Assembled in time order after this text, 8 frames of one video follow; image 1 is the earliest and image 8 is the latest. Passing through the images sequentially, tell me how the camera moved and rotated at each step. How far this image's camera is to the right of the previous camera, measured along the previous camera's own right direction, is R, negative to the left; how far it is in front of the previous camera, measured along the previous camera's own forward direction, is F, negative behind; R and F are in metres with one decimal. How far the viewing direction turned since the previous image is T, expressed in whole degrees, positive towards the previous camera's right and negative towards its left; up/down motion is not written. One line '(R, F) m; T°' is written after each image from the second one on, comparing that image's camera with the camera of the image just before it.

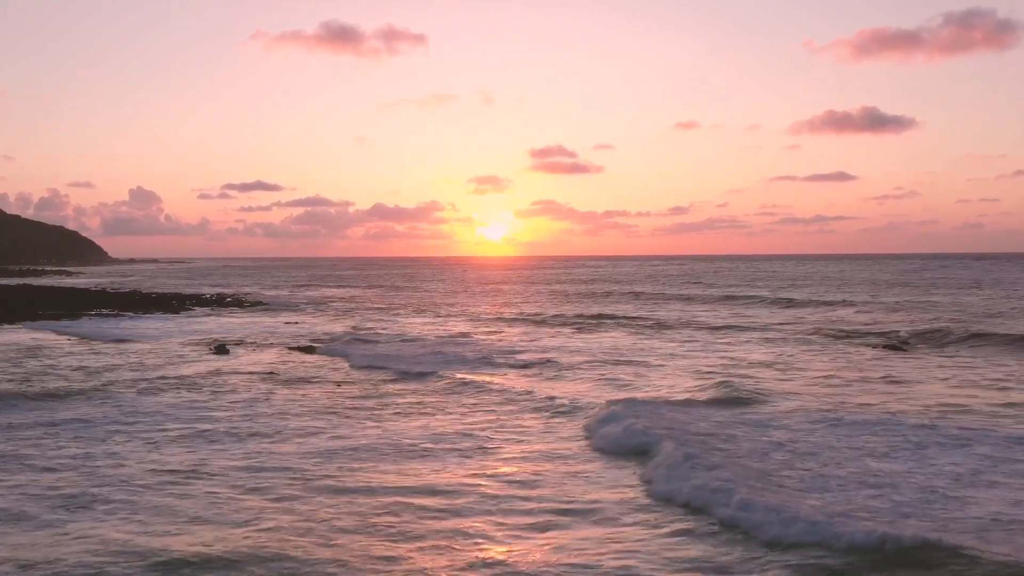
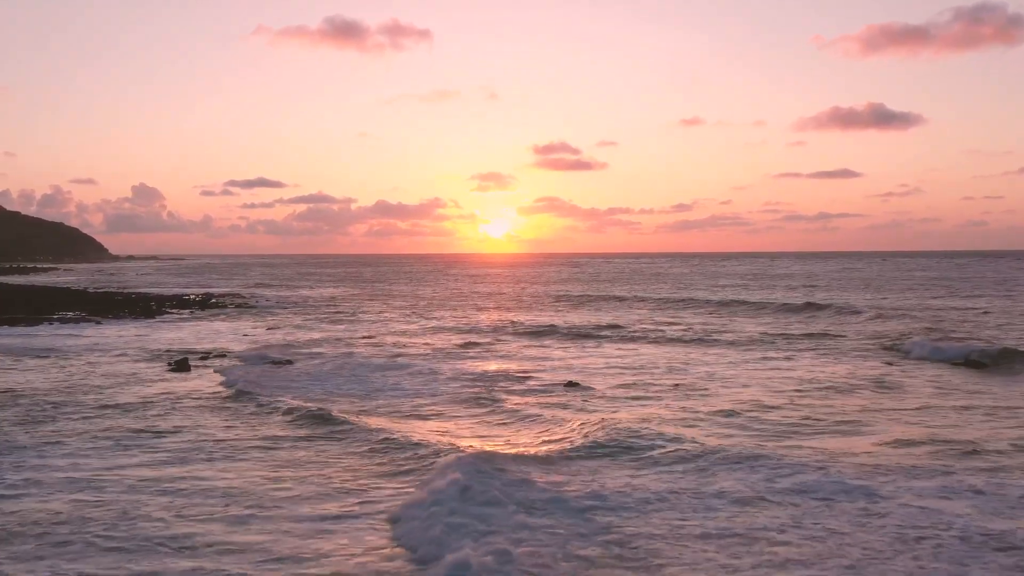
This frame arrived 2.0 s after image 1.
(-0.1, +3.9) m; 0°
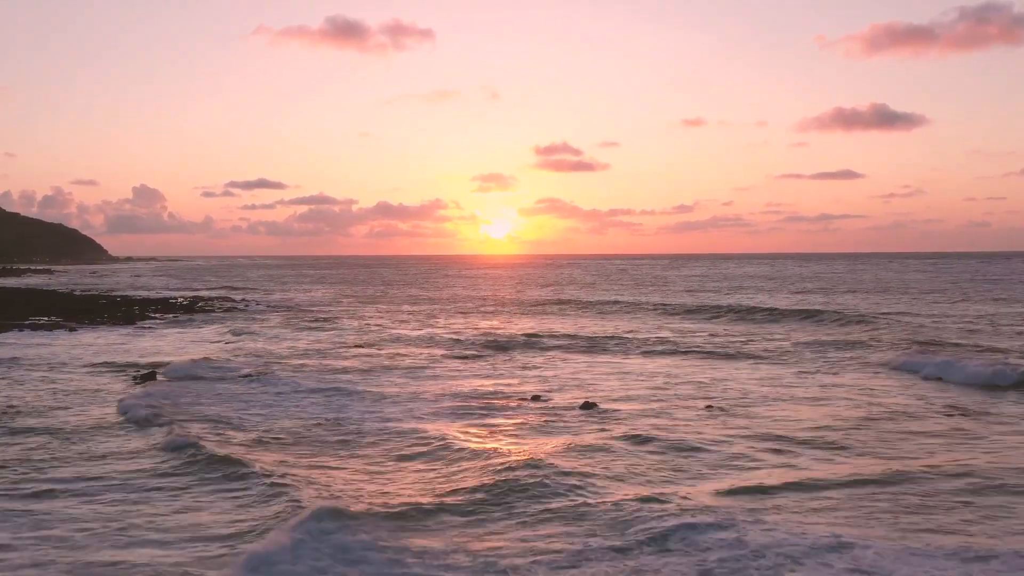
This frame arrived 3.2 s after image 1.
(-0.2, +2.7) m; 0°
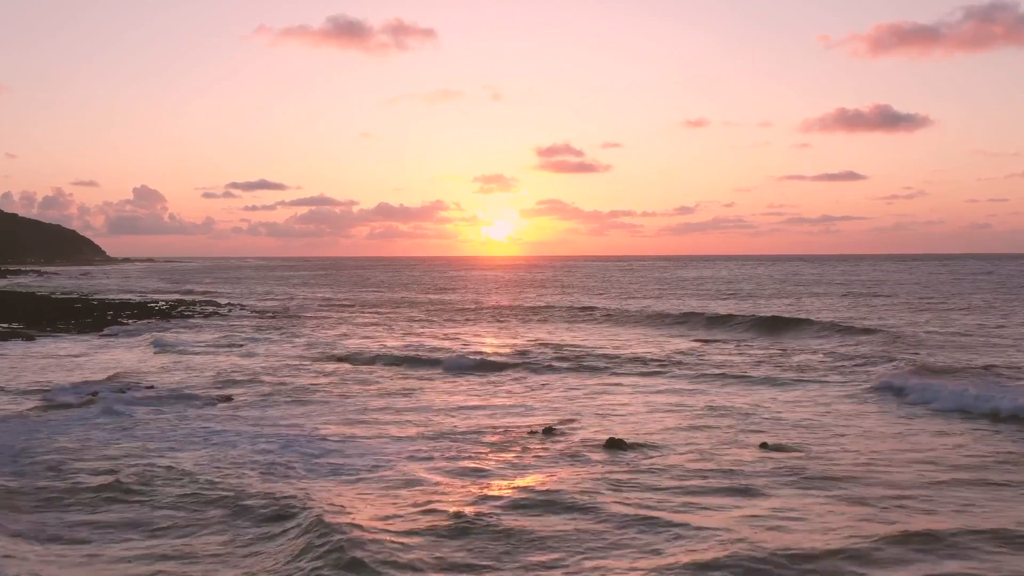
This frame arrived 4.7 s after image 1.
(-0.1, +3.5) m; 0°
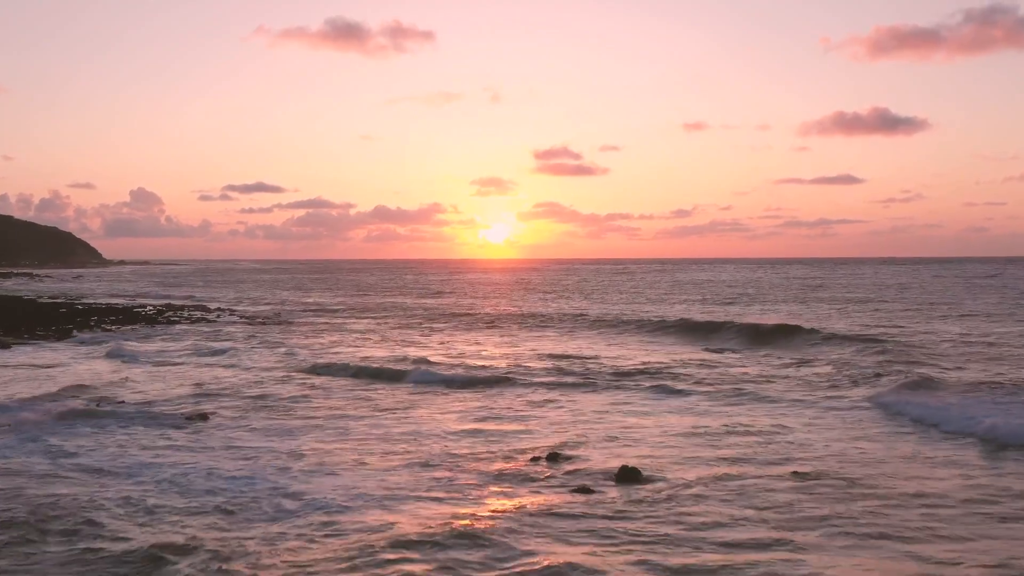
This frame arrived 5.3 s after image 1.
(-0.1, +1.6) m; 0°
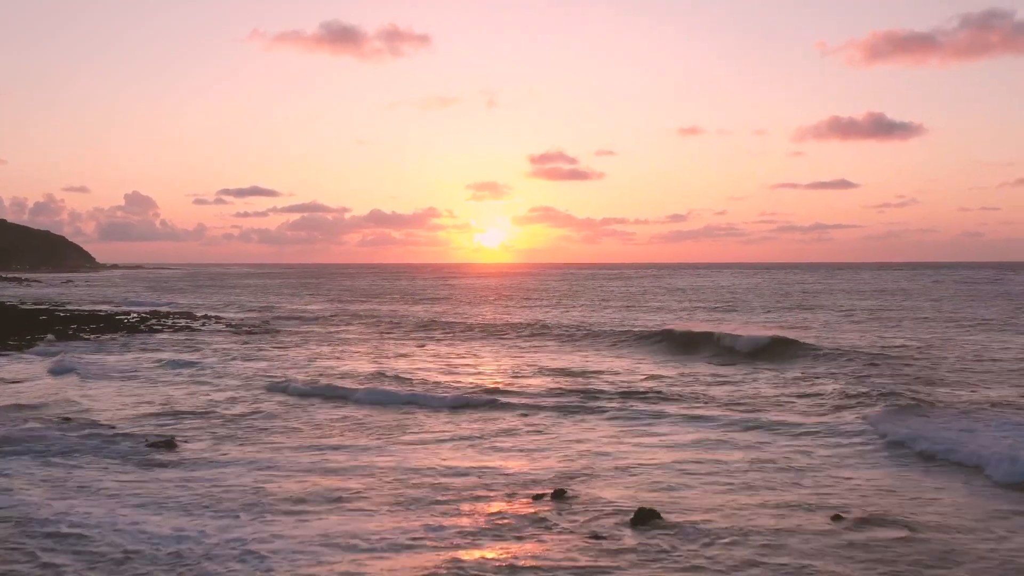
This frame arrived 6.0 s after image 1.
(-0.1, +1.7) m; 0°
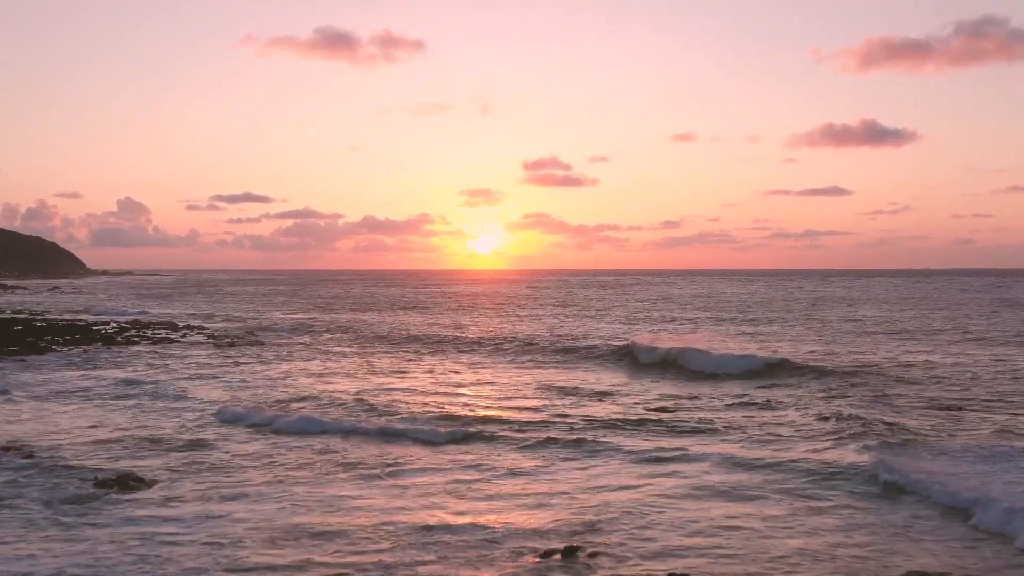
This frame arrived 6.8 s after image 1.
(-0.1, +2.0) m; 0°
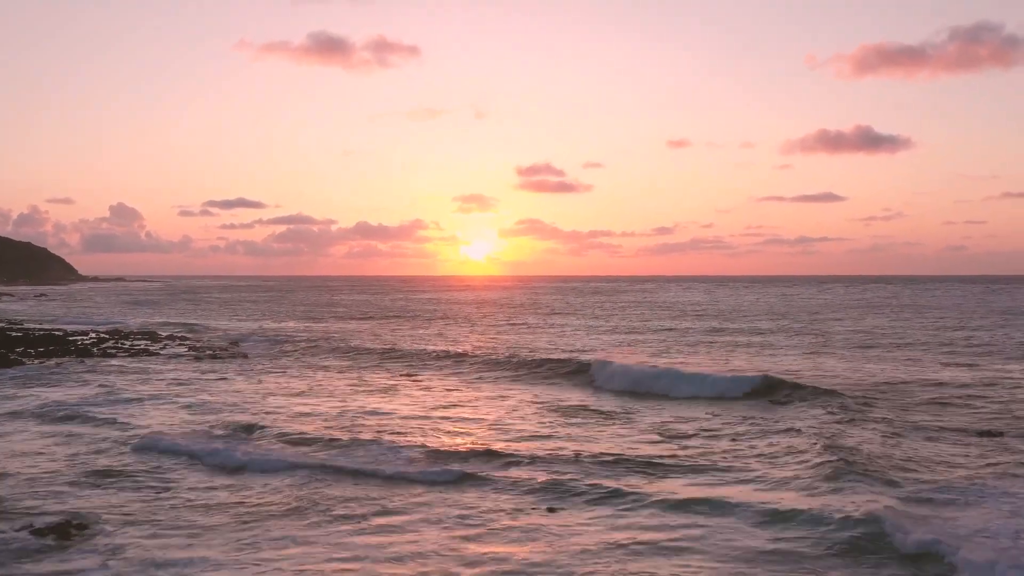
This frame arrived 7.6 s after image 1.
(-0.2, +2.0) m; 0°
